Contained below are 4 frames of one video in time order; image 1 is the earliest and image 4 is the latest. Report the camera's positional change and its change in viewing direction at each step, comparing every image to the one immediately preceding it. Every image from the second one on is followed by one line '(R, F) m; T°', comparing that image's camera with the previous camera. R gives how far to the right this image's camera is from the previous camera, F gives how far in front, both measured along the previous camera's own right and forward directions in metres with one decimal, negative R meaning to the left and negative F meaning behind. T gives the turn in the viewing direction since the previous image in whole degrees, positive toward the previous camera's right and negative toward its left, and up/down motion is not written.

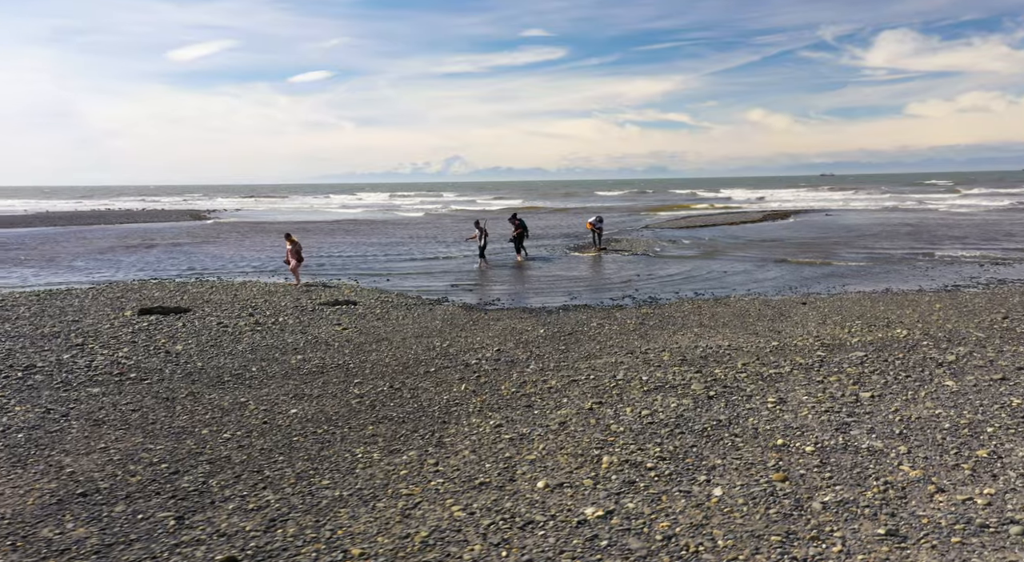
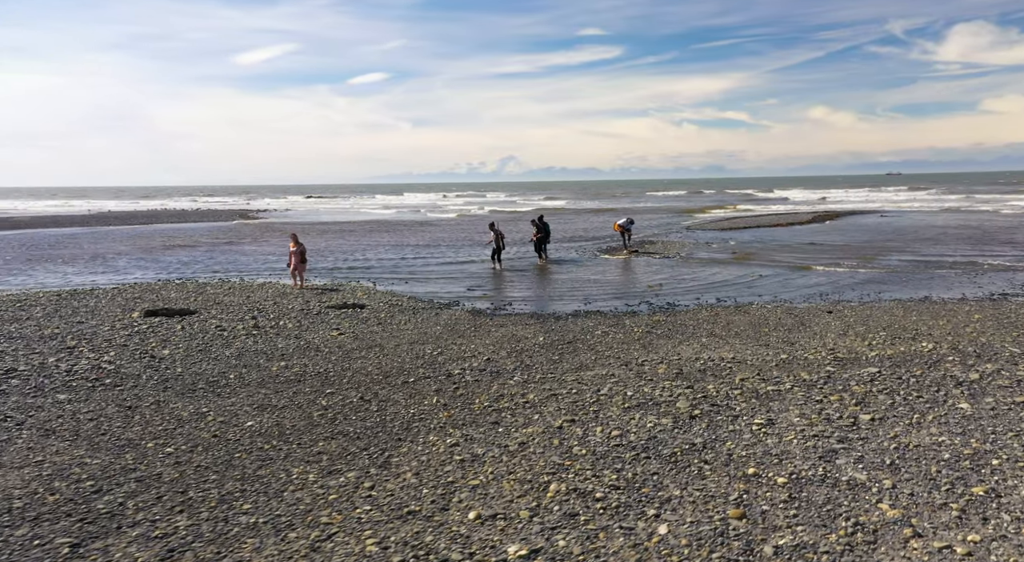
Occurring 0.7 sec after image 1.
(+1.0, +0.6) m; -4°
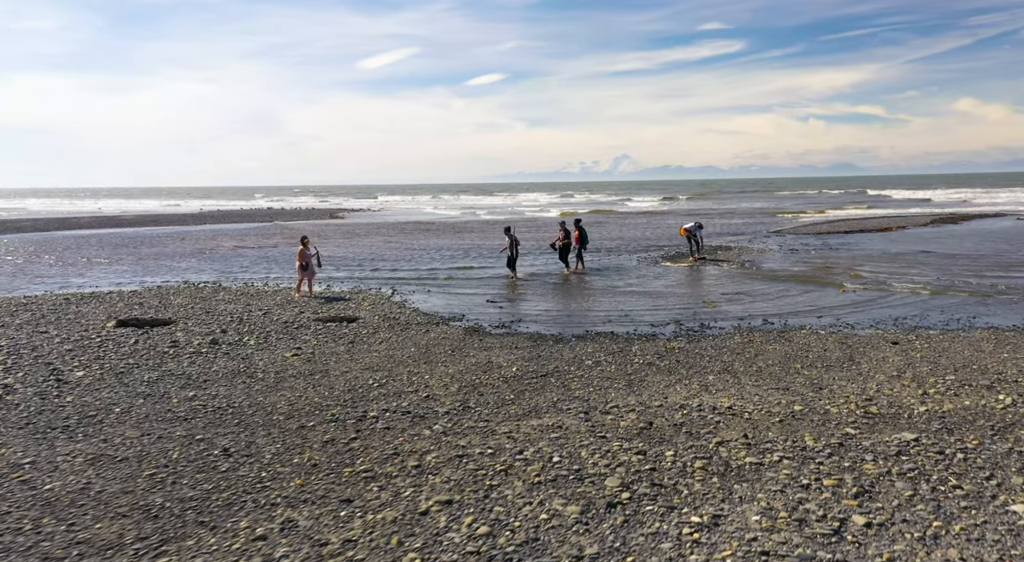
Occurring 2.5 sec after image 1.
(+2.2, +2.4) m; -8°
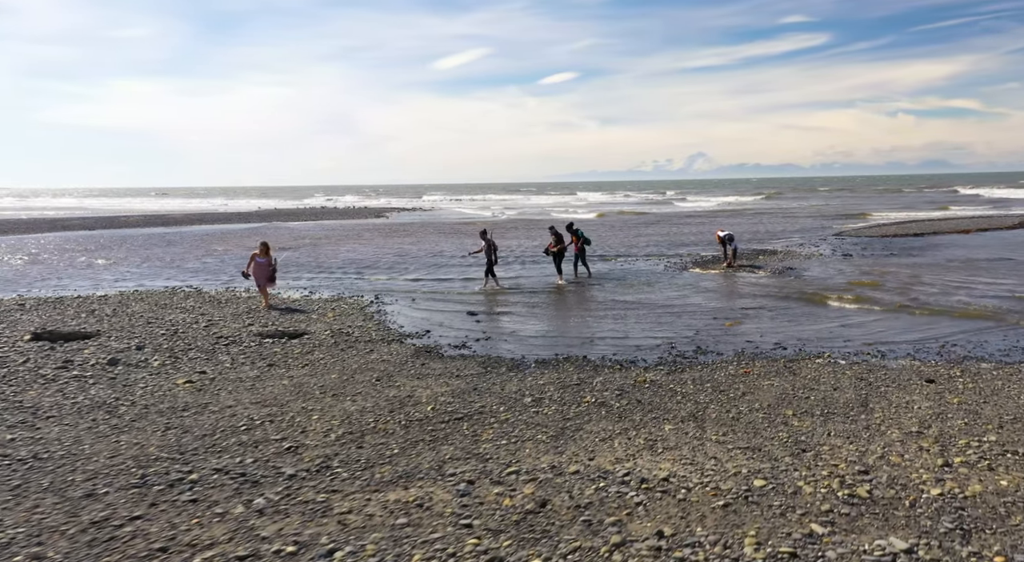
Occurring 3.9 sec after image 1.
(+2.0, +2.5) m; -5°
